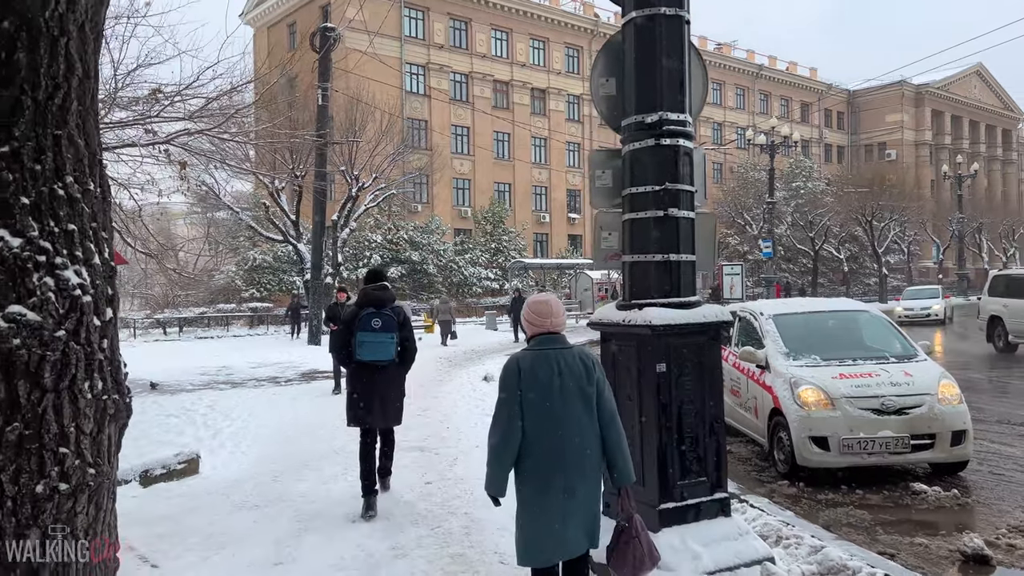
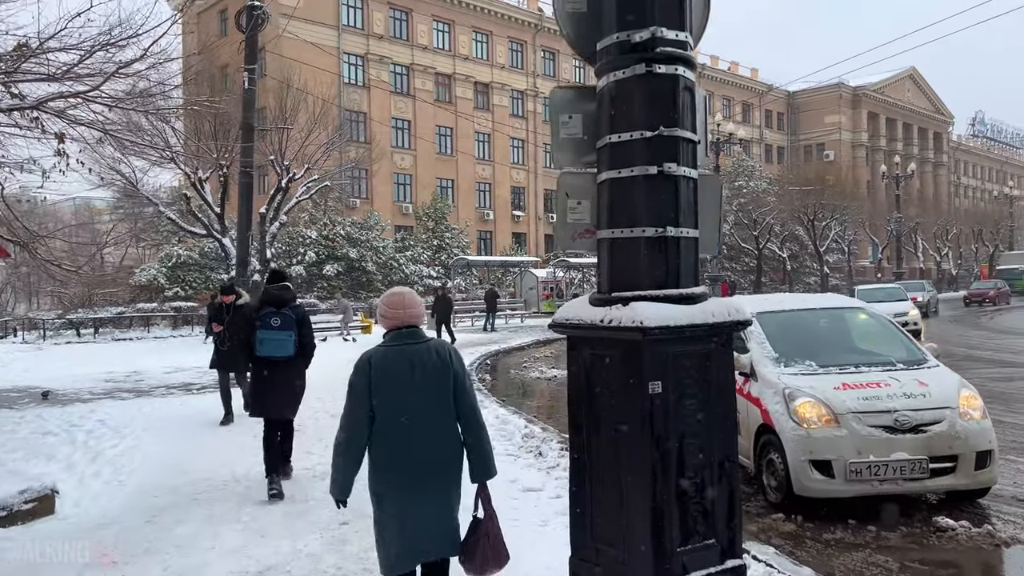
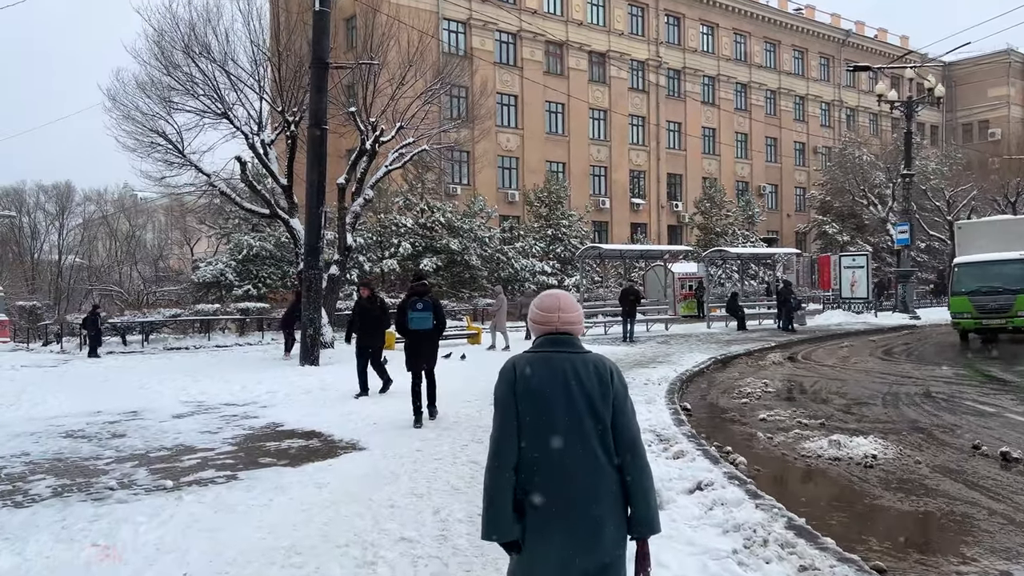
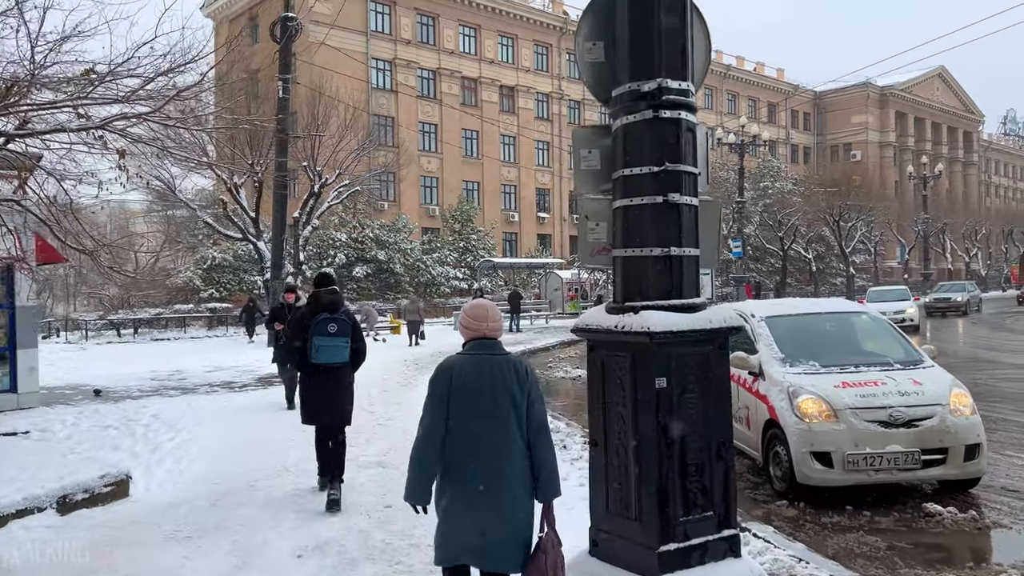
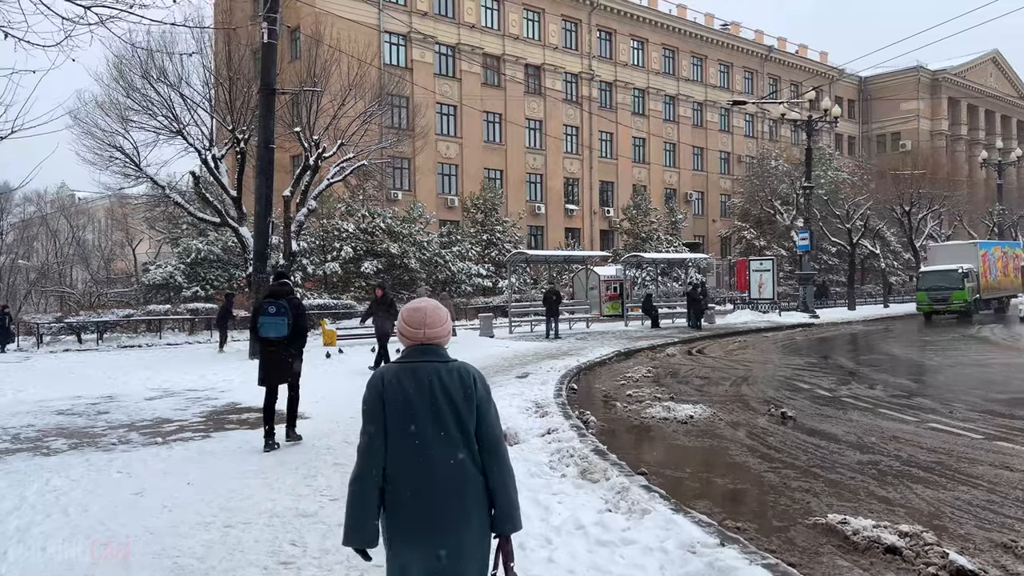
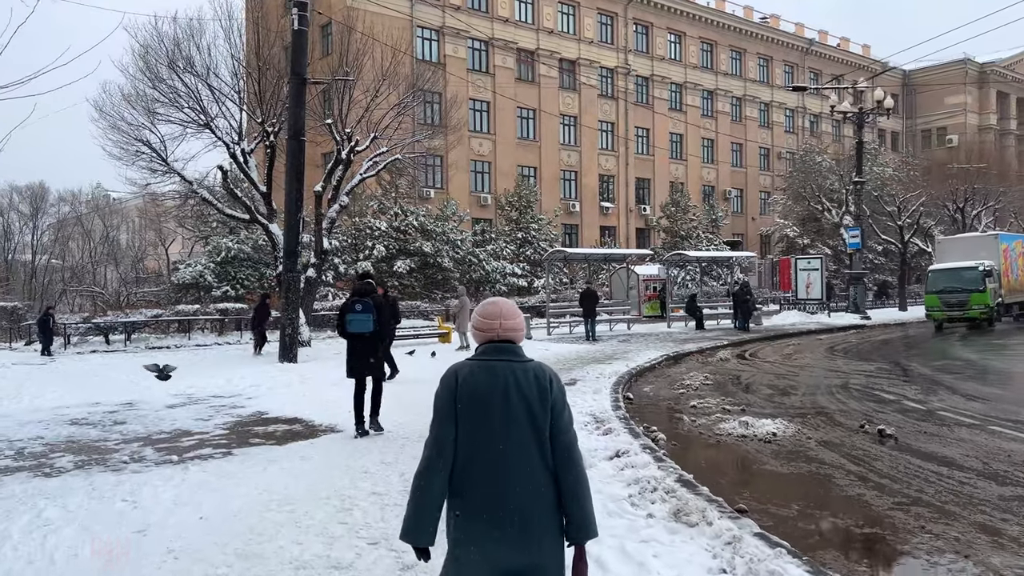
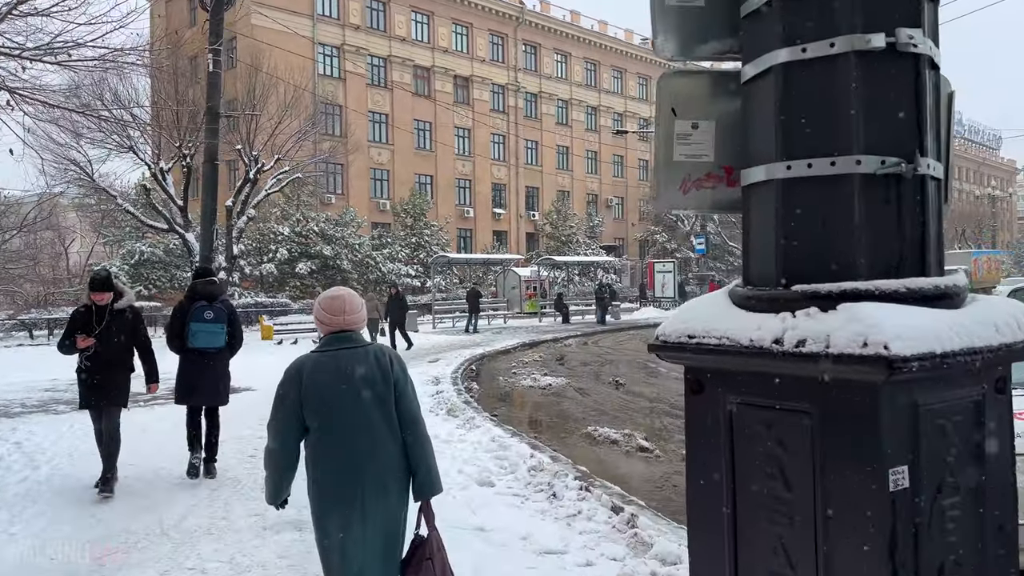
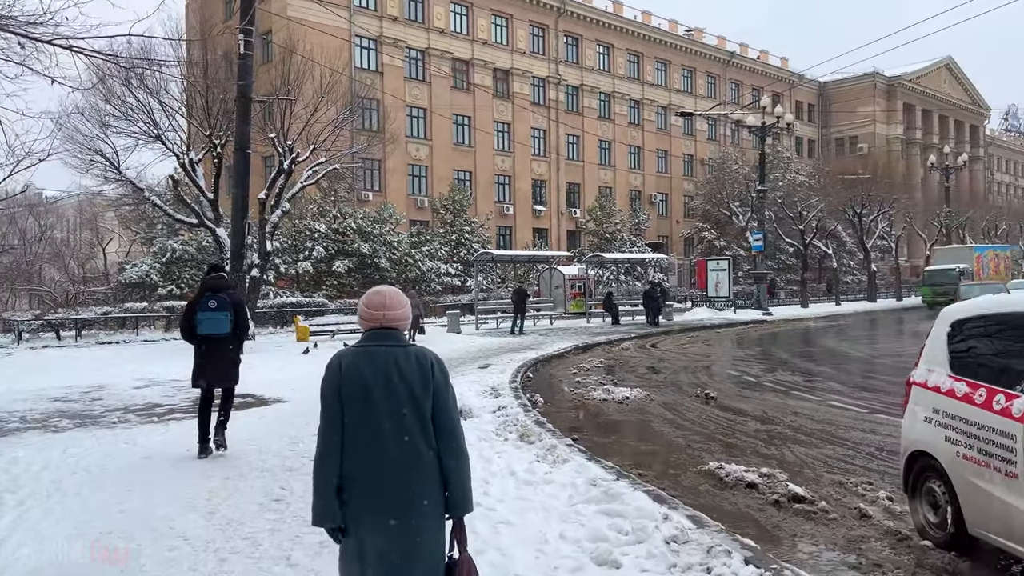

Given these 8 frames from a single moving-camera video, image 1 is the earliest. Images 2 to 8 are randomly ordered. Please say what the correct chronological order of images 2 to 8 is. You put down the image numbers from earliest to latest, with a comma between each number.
4, 2, 7, 8, 5, 6, 3
